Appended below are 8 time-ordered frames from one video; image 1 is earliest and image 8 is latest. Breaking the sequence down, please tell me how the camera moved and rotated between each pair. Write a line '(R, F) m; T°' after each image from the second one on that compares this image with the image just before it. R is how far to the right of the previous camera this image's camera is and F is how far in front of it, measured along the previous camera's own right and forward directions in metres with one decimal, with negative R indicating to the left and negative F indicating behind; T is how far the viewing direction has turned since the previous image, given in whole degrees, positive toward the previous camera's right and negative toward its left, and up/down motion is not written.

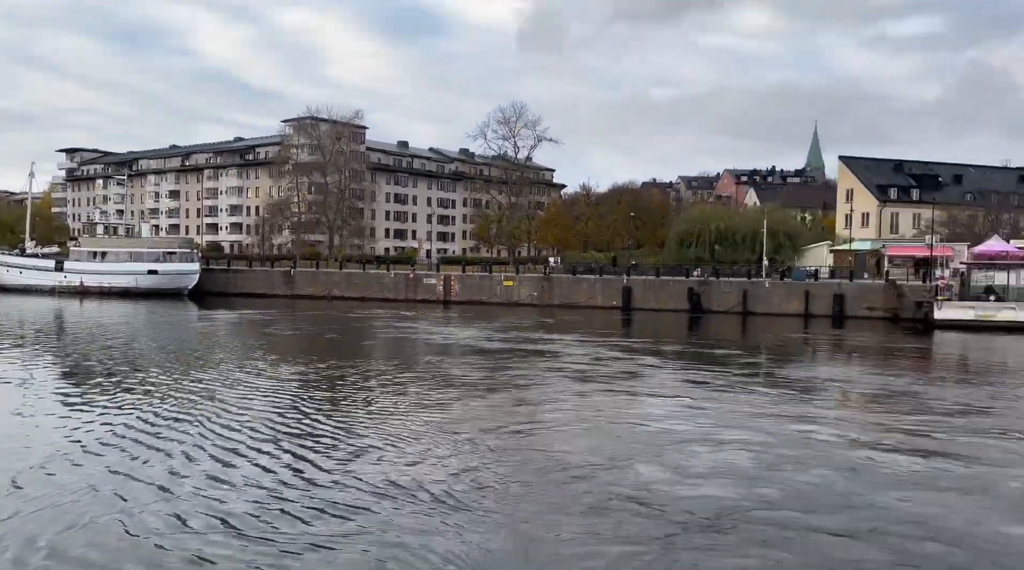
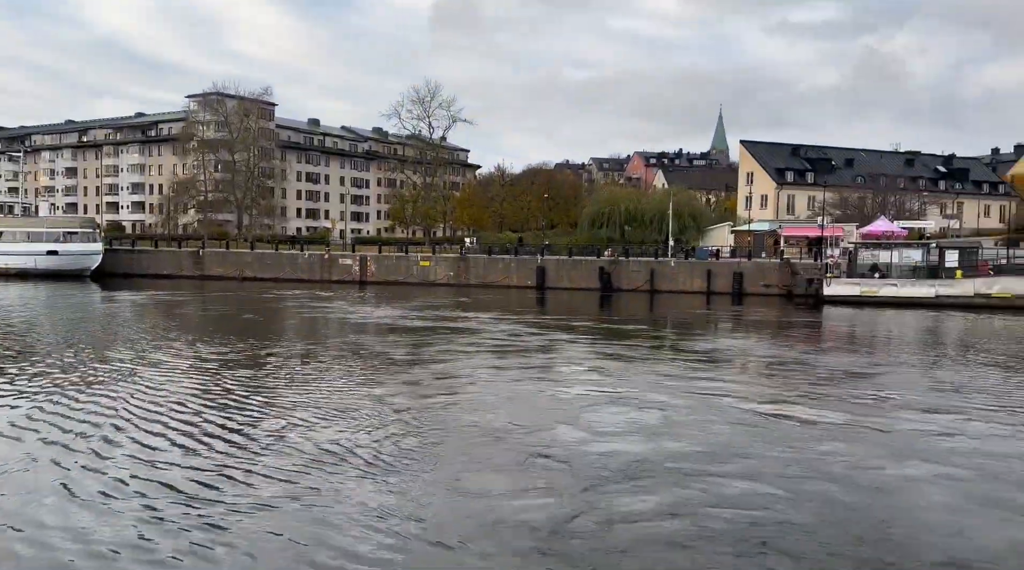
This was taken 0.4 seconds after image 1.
(-0.1, -0.8) m; +5°
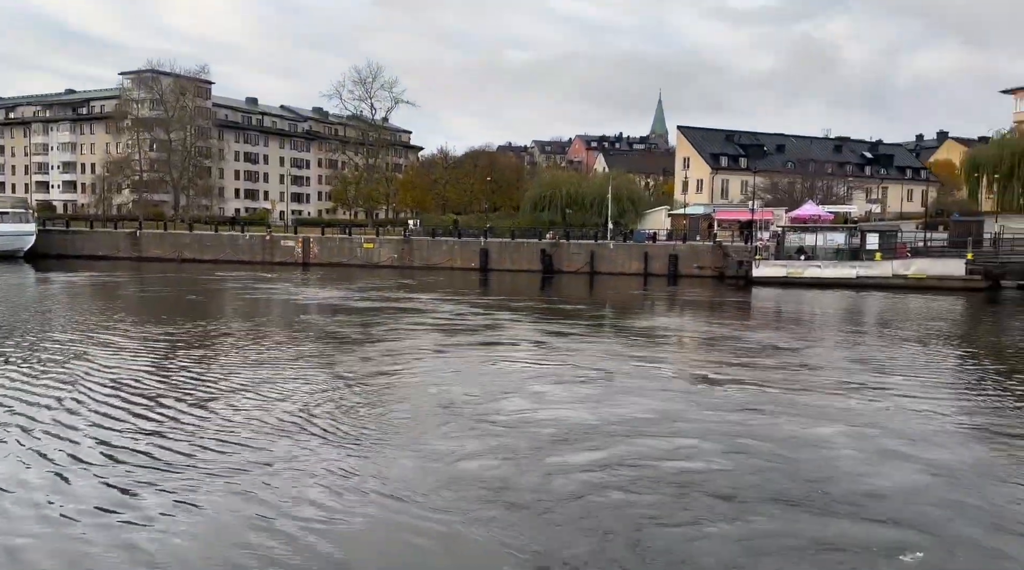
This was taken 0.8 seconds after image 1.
(-0.1, -0.8) m; +4°
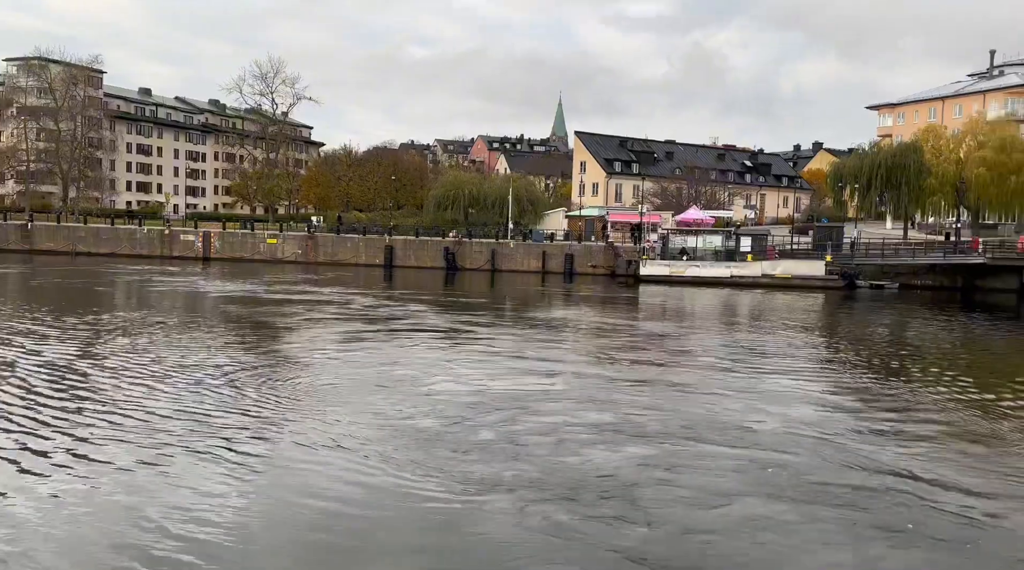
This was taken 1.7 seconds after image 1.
(-0.3, -1.9) m; +6°
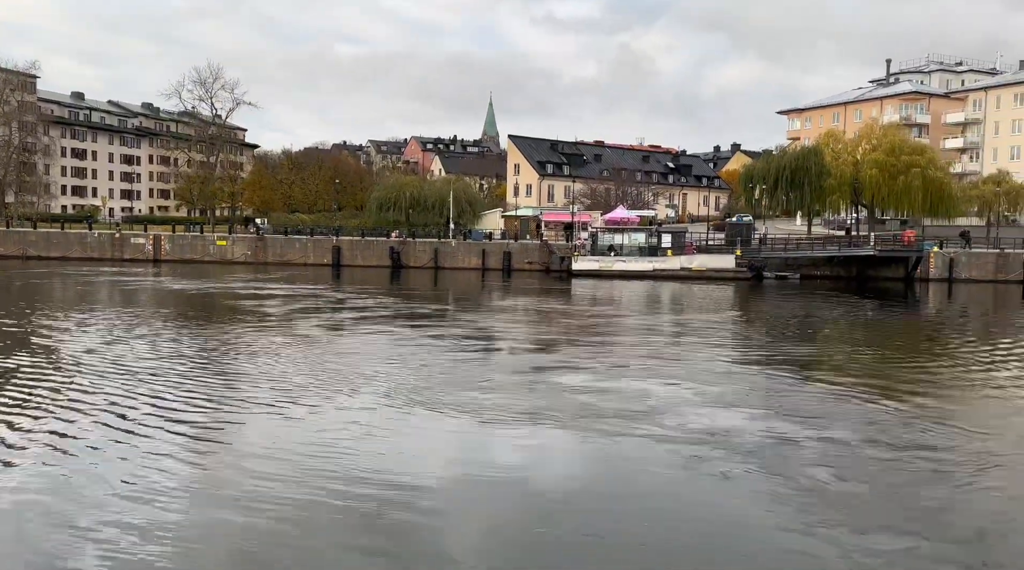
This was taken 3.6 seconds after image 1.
(-0.4, -3.1) m; +4°
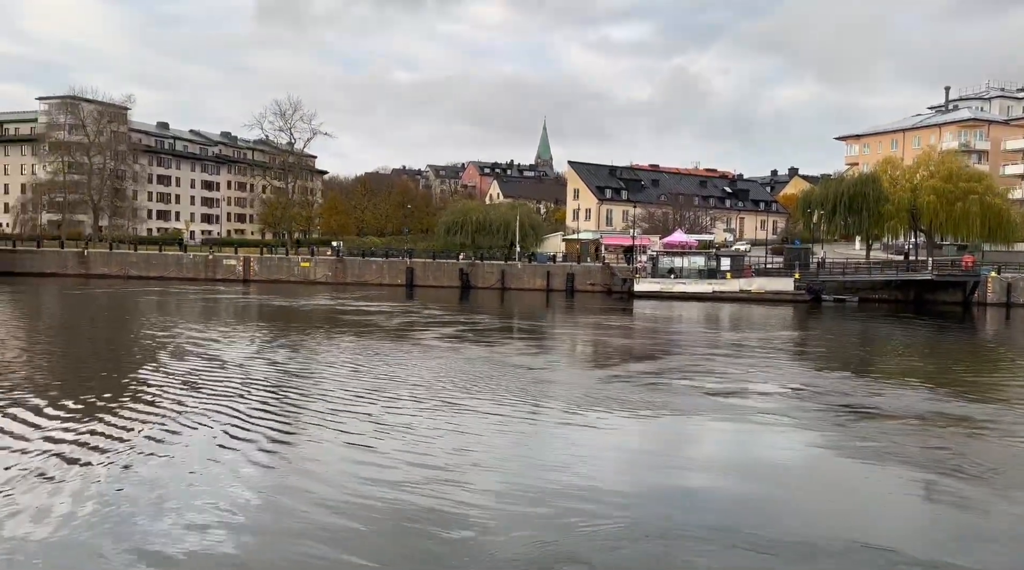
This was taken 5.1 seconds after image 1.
(-0.6, -2.0) m; -3°
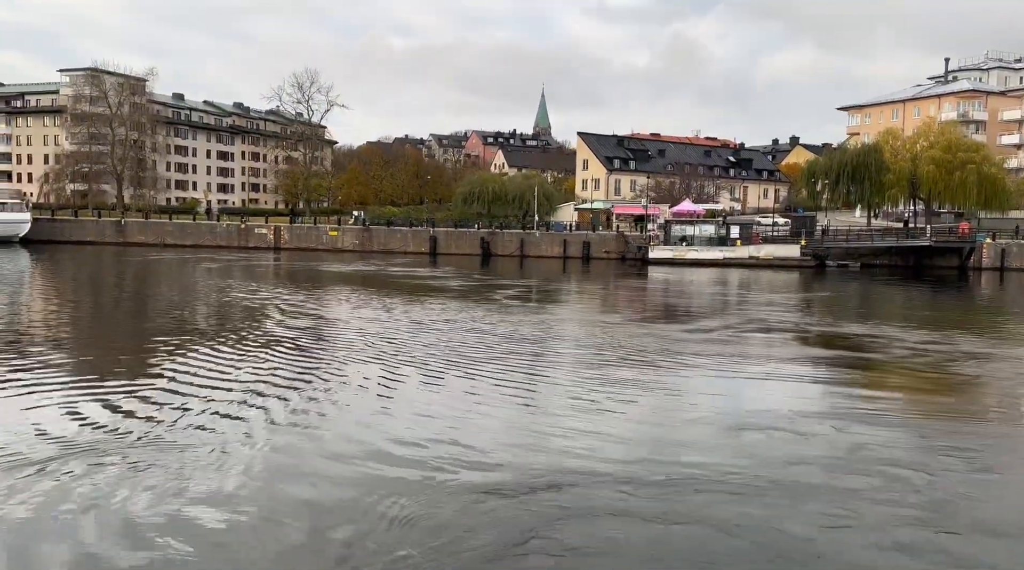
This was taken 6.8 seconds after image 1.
(-1.2, -2.3) m; 0°
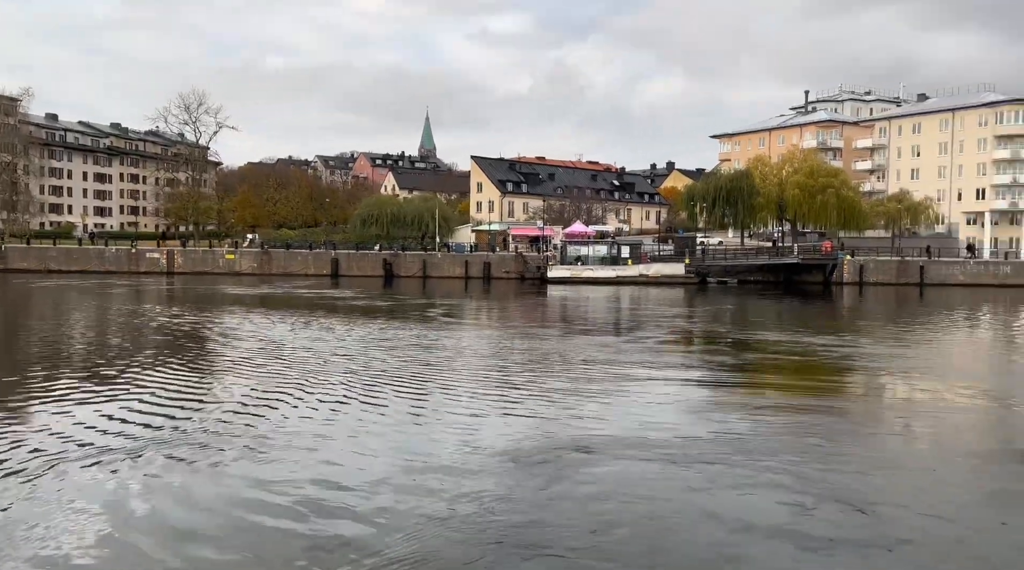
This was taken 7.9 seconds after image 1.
(-1.2, -1.9) m; +8°
